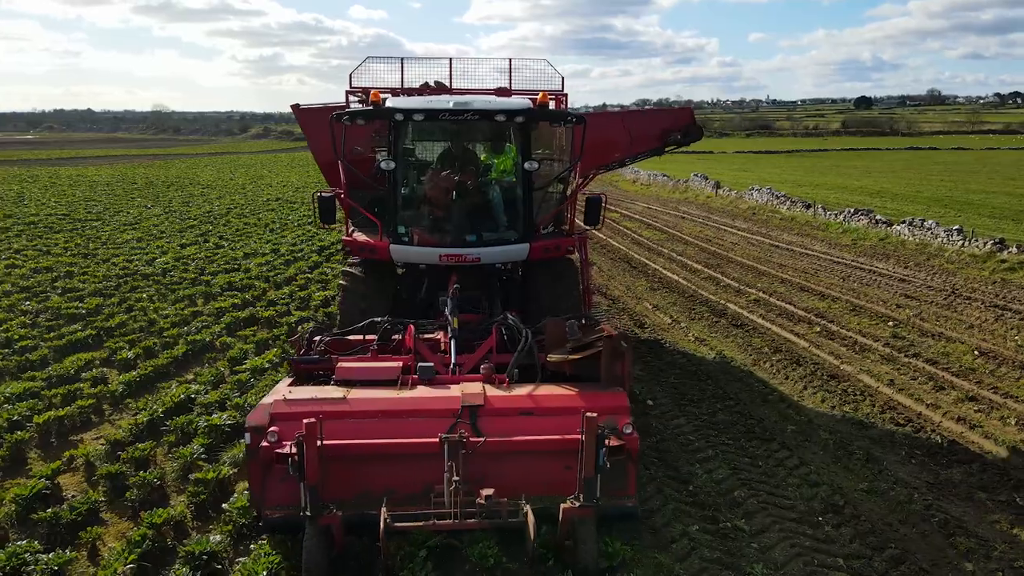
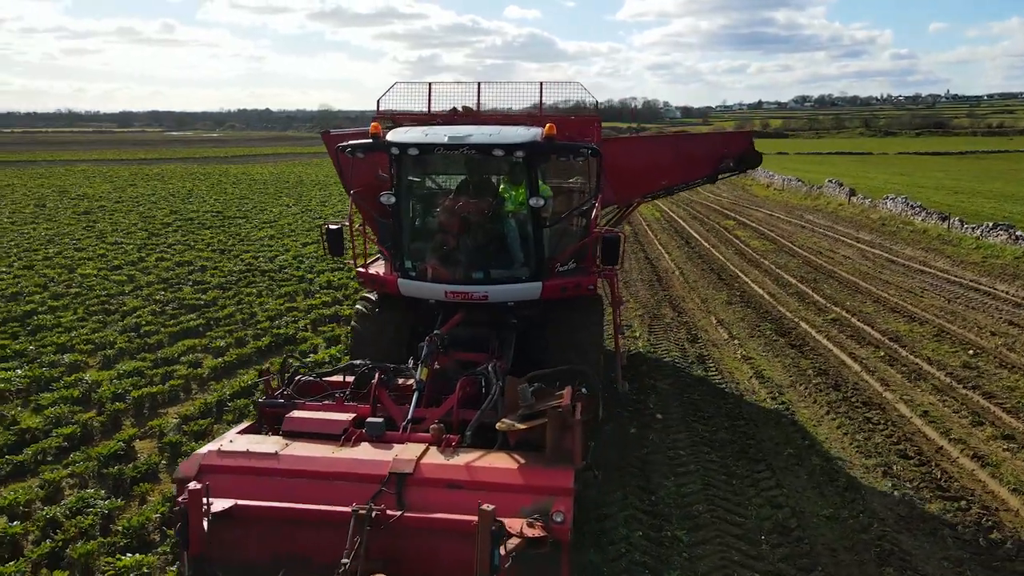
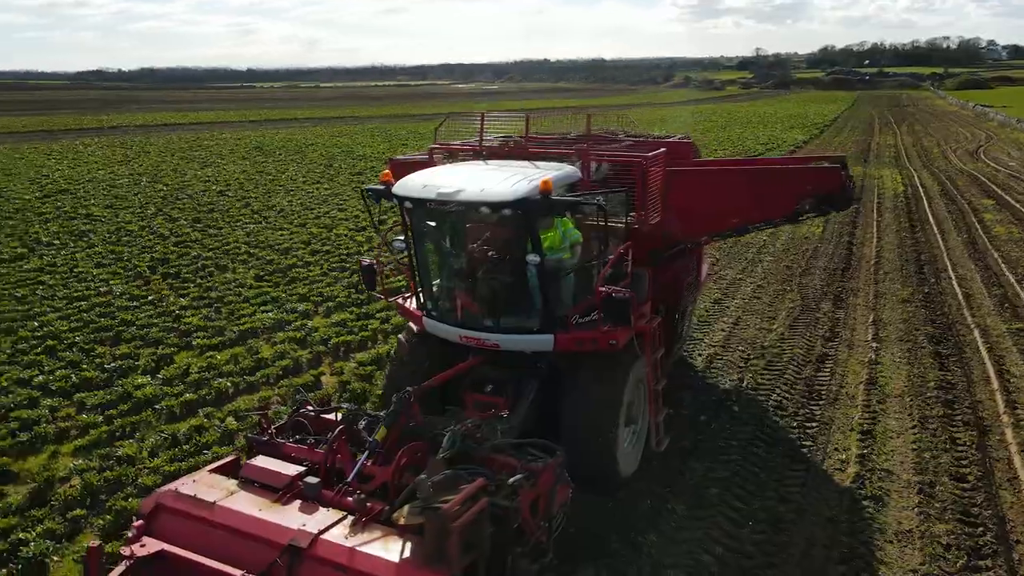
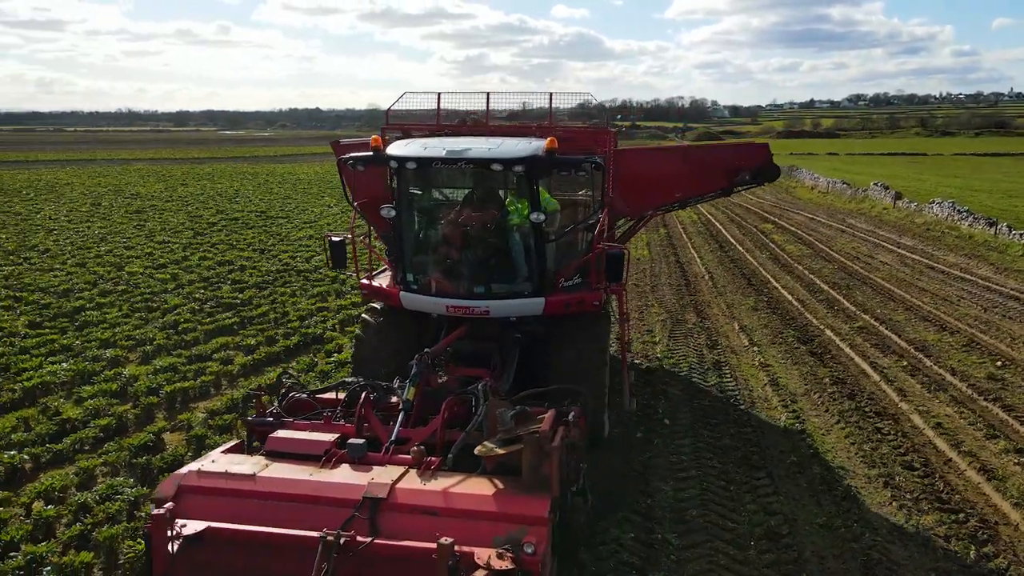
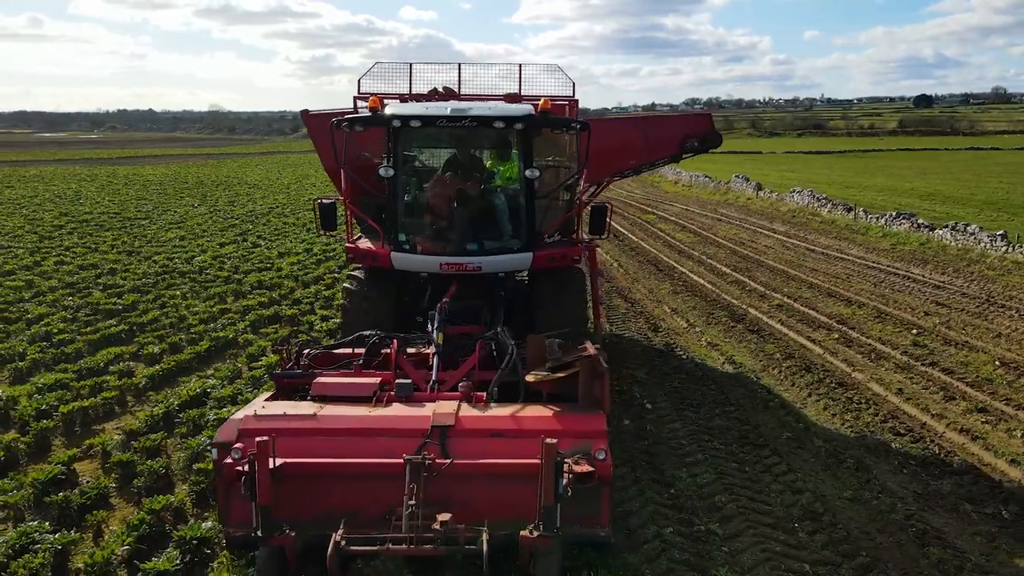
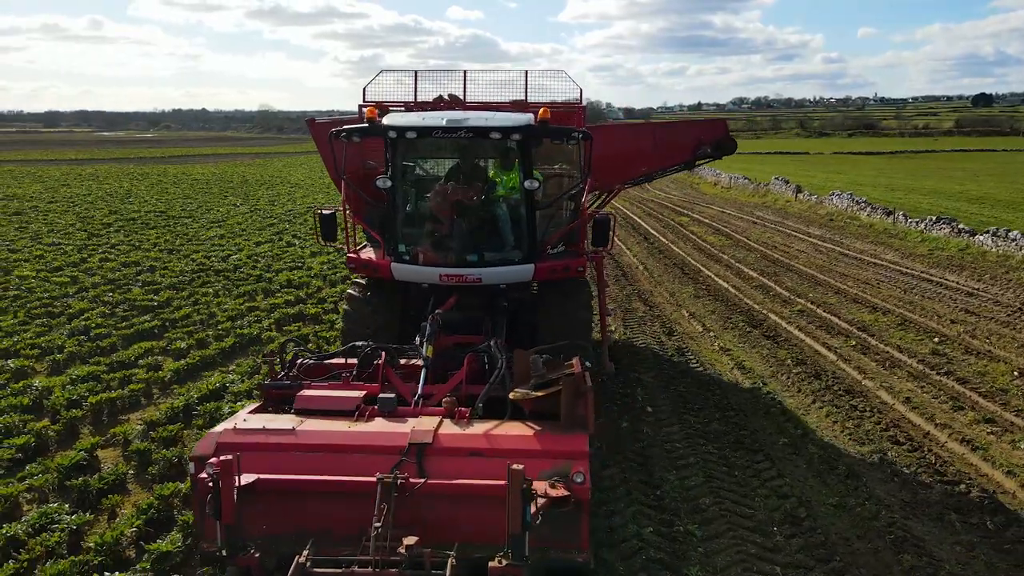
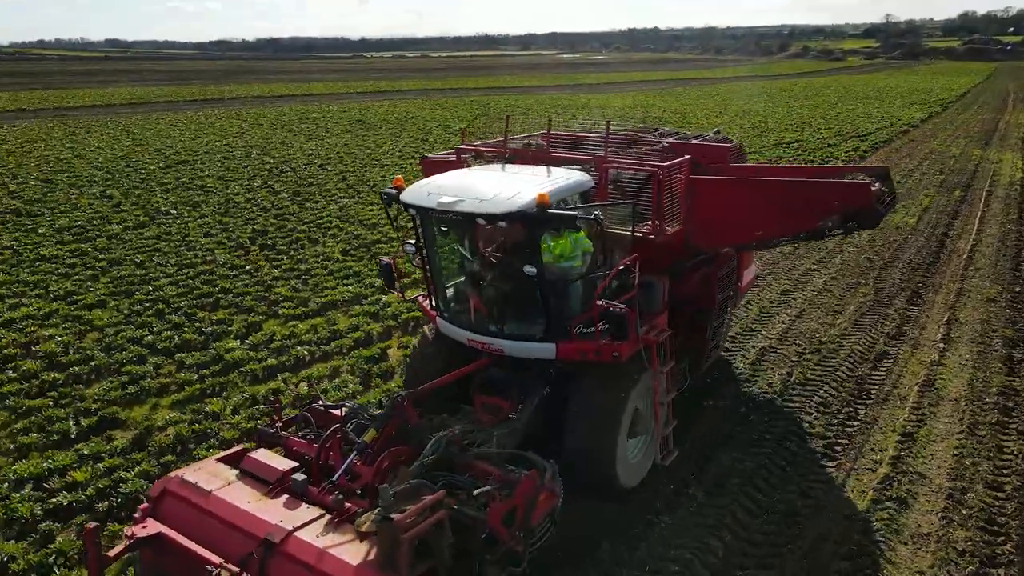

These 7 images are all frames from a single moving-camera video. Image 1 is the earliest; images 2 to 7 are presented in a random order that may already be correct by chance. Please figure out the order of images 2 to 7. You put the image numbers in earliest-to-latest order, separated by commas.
5, 6, 2, 4, 3, 7
